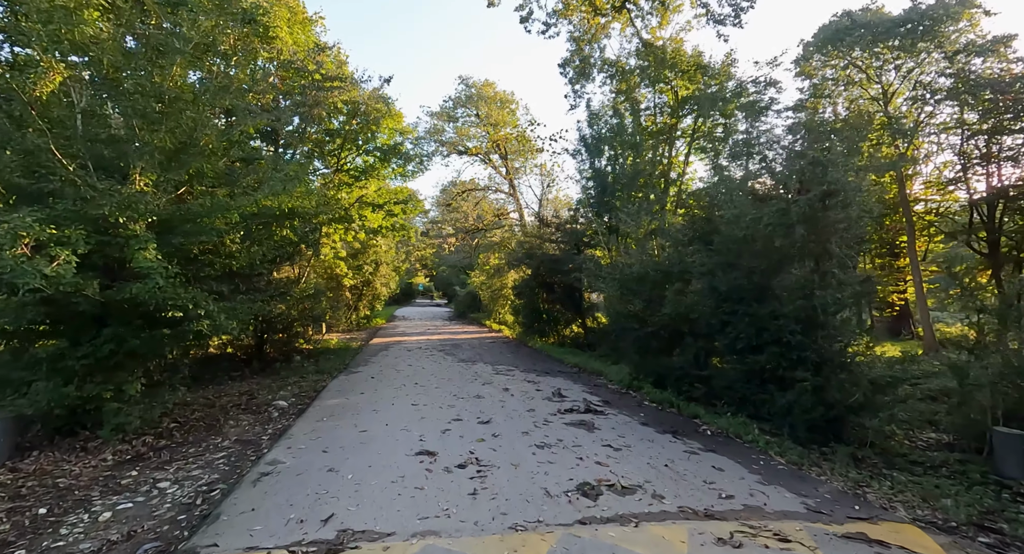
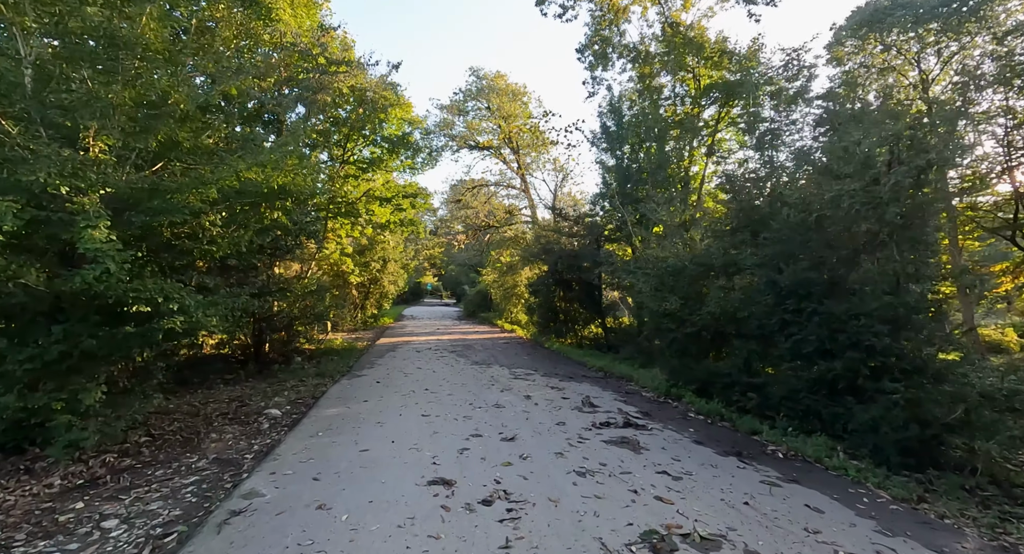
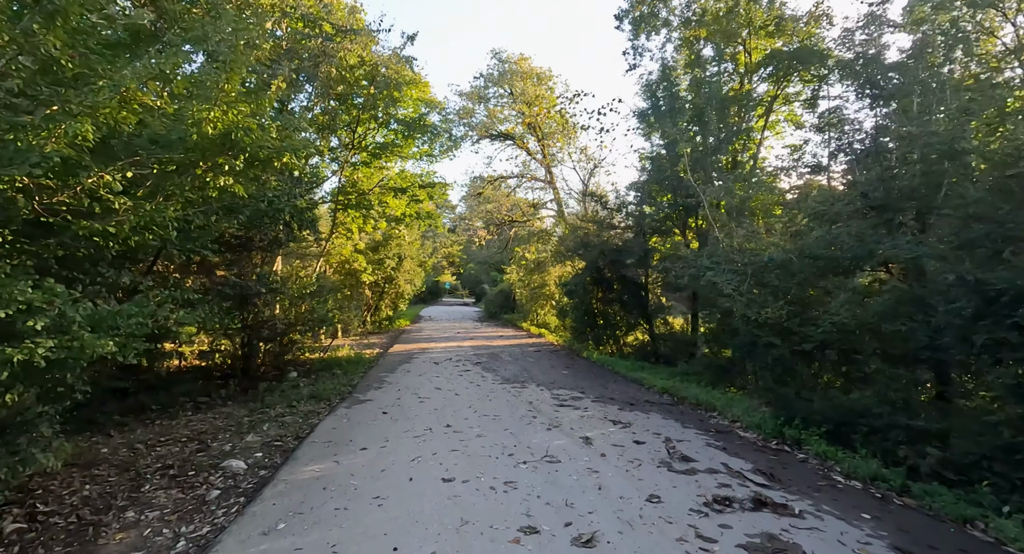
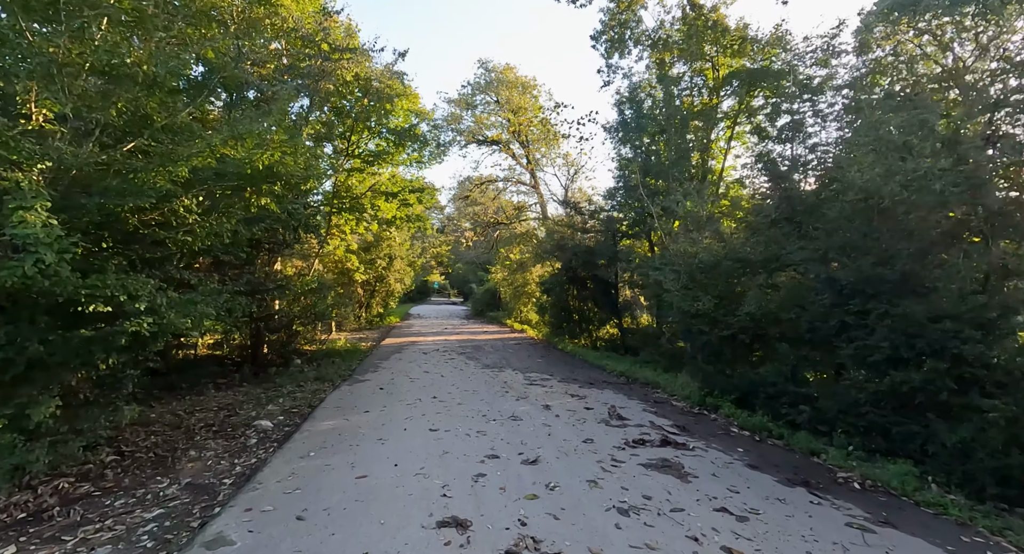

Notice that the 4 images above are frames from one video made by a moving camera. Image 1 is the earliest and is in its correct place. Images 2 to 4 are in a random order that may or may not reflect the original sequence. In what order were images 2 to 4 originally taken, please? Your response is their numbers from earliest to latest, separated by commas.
2, 4, 3
